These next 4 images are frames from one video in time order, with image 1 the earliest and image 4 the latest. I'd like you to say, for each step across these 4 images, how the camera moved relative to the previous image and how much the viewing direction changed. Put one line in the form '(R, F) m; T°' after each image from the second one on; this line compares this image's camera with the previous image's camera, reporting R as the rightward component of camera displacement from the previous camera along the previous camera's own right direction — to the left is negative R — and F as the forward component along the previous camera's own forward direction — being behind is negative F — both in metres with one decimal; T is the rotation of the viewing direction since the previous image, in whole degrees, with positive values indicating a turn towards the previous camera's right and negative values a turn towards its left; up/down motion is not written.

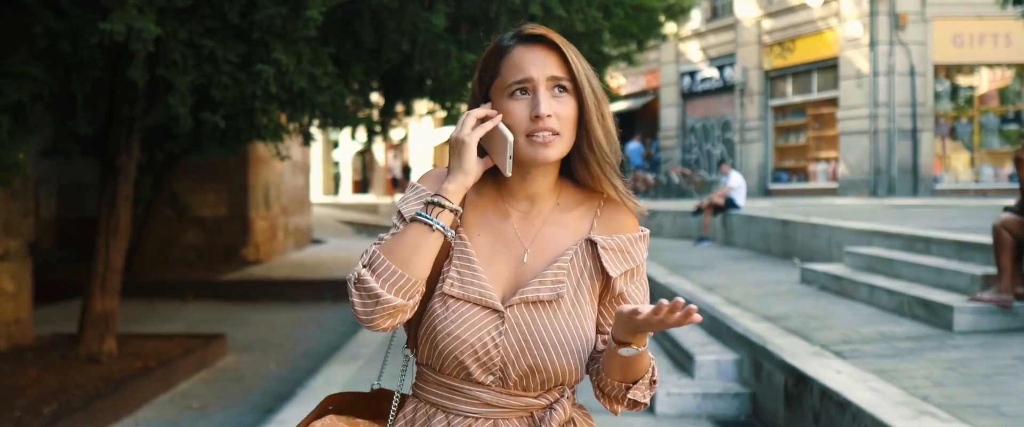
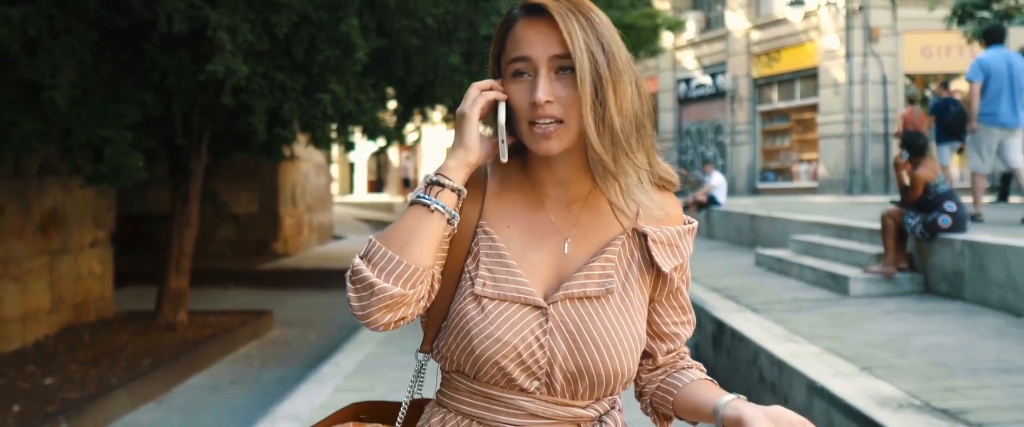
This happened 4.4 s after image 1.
(+0.1, -1.6) m; -1°
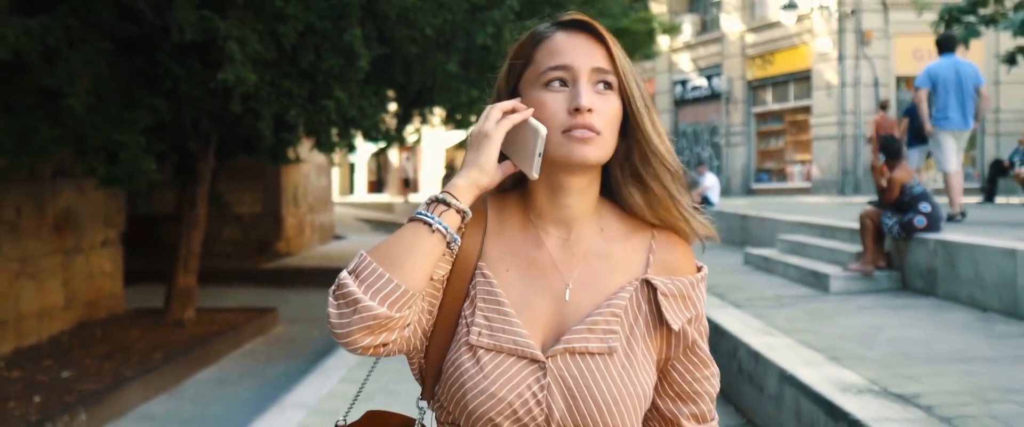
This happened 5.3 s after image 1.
(0.0, -0.3) m; 0°
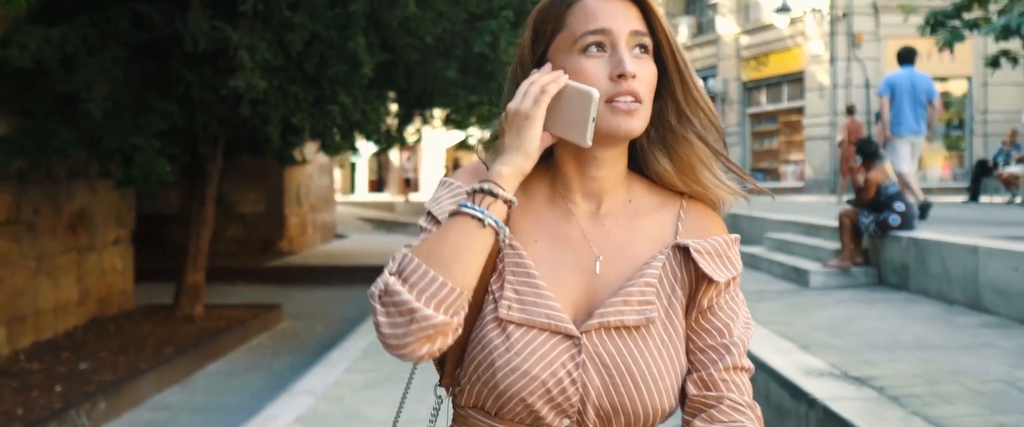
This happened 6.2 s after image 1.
(0.0, -0.4) m; 0°
